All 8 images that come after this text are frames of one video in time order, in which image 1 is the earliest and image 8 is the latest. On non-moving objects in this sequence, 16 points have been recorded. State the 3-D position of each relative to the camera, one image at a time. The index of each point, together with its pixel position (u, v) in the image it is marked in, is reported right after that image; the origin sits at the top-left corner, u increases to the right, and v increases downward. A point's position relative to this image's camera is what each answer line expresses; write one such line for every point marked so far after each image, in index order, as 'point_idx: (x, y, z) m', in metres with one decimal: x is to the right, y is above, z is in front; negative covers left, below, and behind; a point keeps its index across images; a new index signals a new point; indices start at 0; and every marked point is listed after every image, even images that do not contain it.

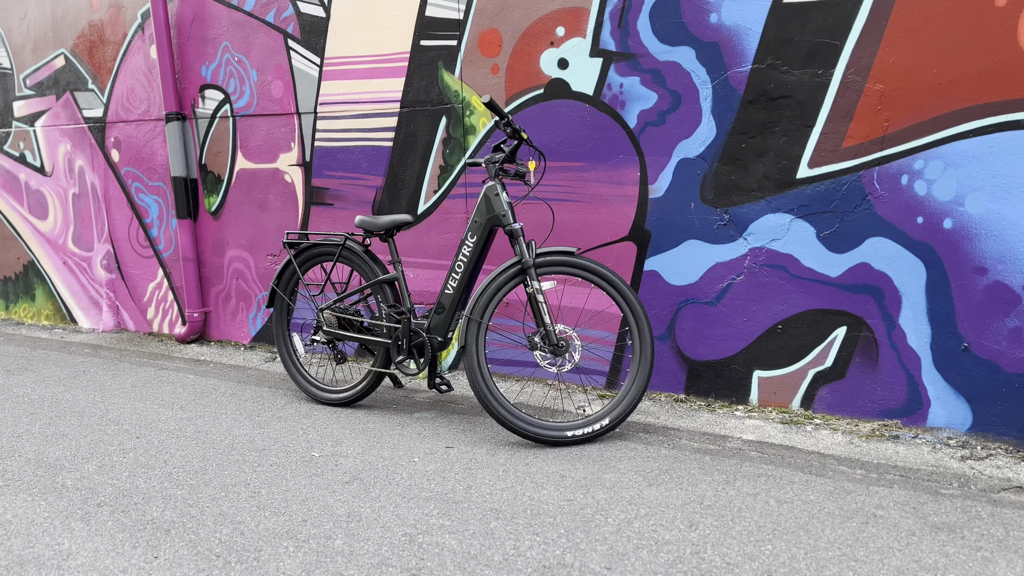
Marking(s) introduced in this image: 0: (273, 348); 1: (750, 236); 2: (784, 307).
0: (-1.5, -0.4, +5.3) m
1: (+1.0, +0.2, +3.6) m
2: (+1.1, -0.1, +3.5) m
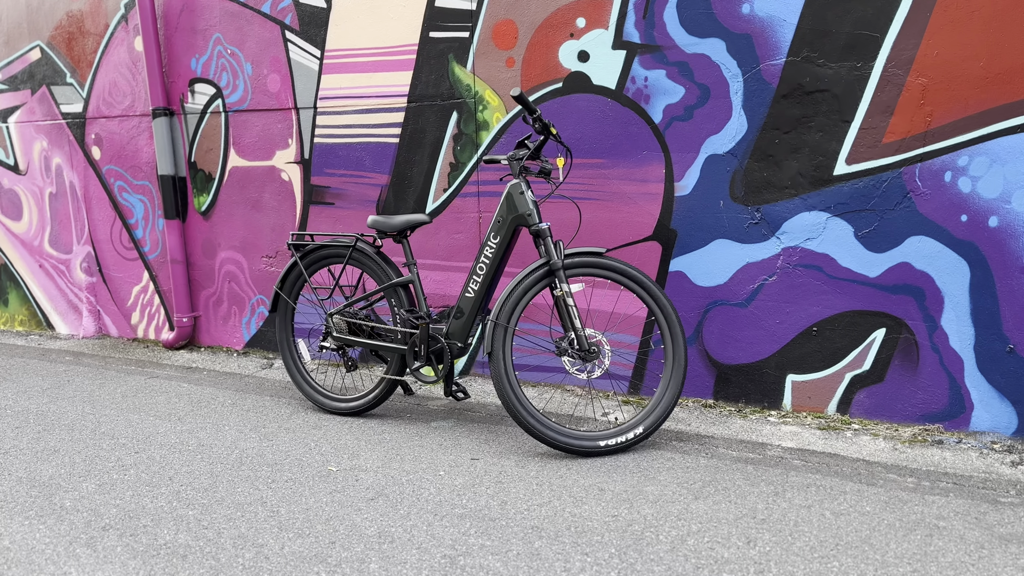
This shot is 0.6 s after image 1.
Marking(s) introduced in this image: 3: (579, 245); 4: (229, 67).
0: (-1.4, -0.4, +5.0) m
1: (+1.1, +0.2, +3.5) m
2: (+1.2, -0.1, +3.4) m
3: (+0.3, +0.2, +3.8) m
4: (-1.6, +1.2, +4.8) m
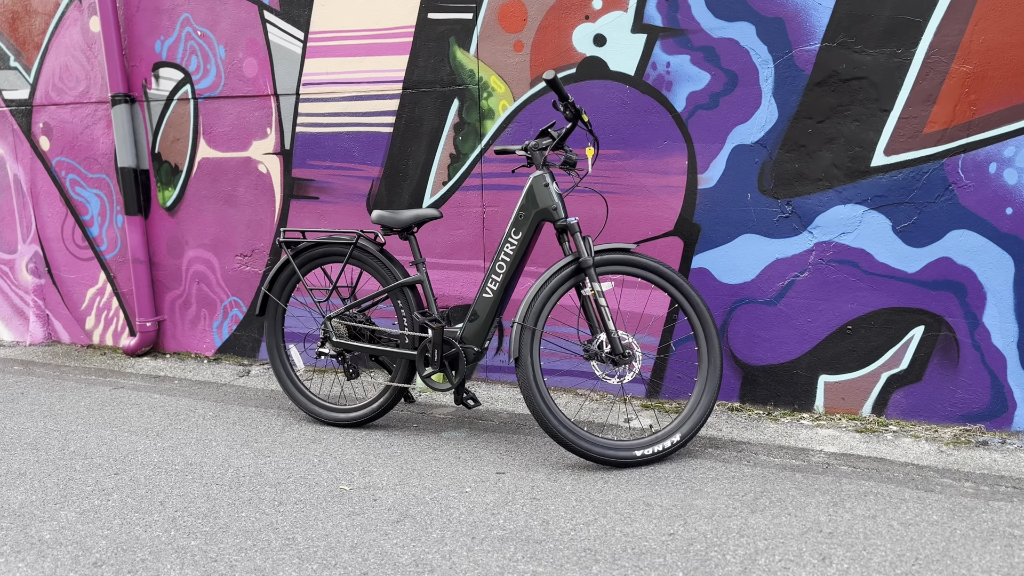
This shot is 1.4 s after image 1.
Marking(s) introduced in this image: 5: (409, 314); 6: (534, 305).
0: (-1.5, -0.4, +4.7) m
1: (+1.2, +0.2, +3.3) m
2: (+1.3, -0.1, +3.3) m
3: (+0.4, +0.2, +3.6) m
4: (-1.6, +1.2, +4.4) m
5: (-0.4, -0.1, +3.4) m
6: (+0.1, -0.1, +3.0) m
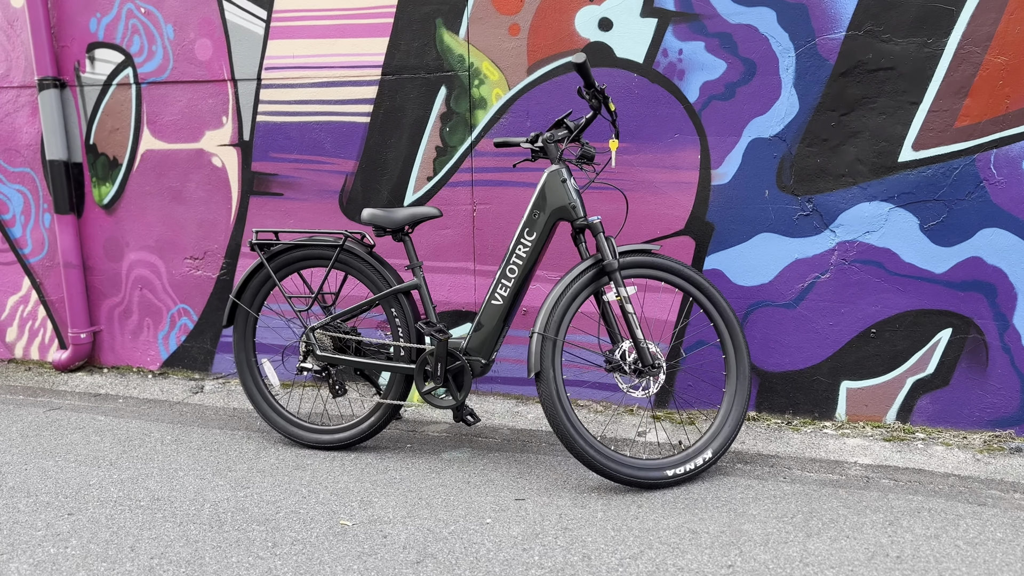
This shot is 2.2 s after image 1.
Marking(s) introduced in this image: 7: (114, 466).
0: (-1.6, -0.4, +4.2) m
1: (+1.2, +0.2, +3.1) m
2: (+1.3, -0.1, +3.1) m
3: (+0.4, +0.2, +3.4) m
4: (-1.7, +1.2, +4.0) m
5: (-0.4, -0.1, +3.1) m
6: (+0.1, -0.1, +2.8) m
7: (-1.5, -0.7, +3.2) m
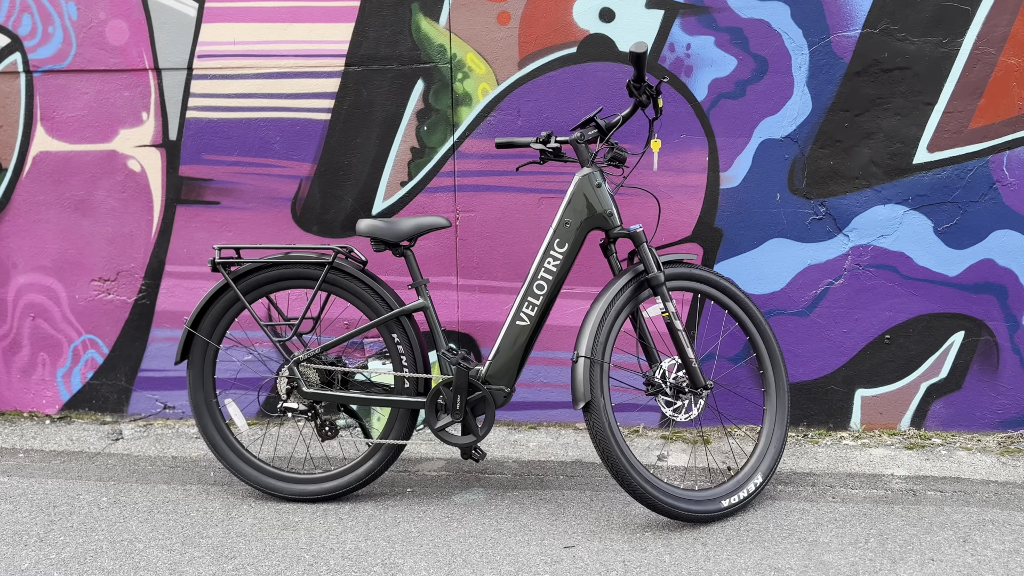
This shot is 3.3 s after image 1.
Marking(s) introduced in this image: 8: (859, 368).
0: (-1.7, -0.5, +3.6) m
1: (+1.2, +0.2, +3.0) m
2: (+1.4, -0.1, +3.0) m
3: (+0.3, +0.1, +3.1) m
4: (-1.9, +1.1, +3.3) m
5: (-0.3, -0.2, +2.7) m
6: (+0.2, -0.1, +2.5) m
7: (-1.4, -0.8, +2.6) m
8: (+1.3, -0.3, +3.1) m
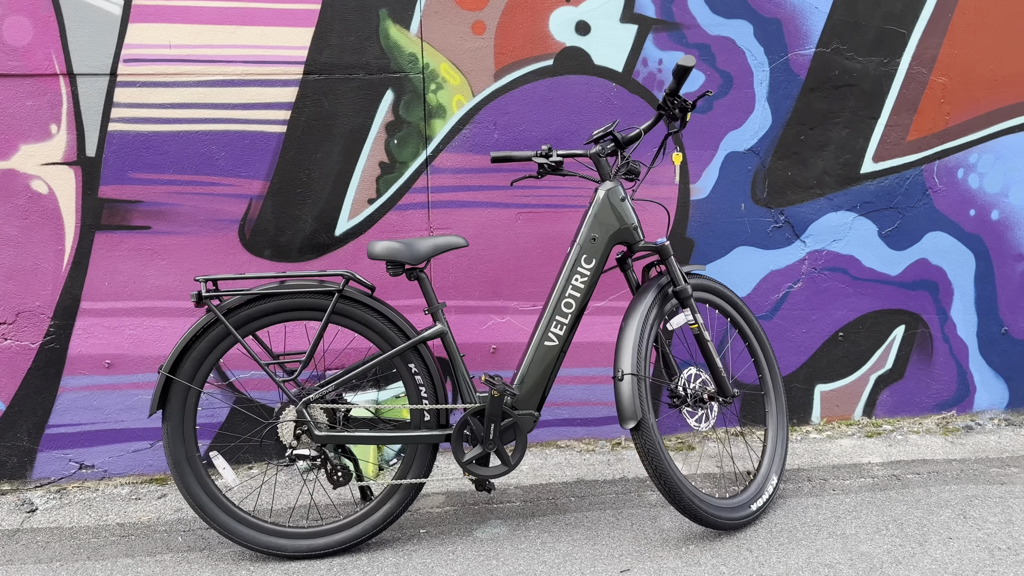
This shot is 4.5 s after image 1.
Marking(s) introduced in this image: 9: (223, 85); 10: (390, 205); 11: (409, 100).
0: (-1.8, -0.7, +3.0) m
1: (+1.1, +0.2, +3.2) m
2: (+1.3, -0.1, +3.3) m
3: (+0.3, +0.1, +3.1) m
4: (-1.9, +0.9, +2.7) m
5: (-0.2, -0.3, +2.5) m
6: (+0.3, -0.2, +2.4) m
7: (-1.2, -0.9, +2.1) m
8: (+1.2, -0.3, +3.3) m
9: (-1.0, +0.7, +2.9) m
10: (-0.4, +0.3, +3.0) m
11: (-0.4, +0.6, +2.9) m
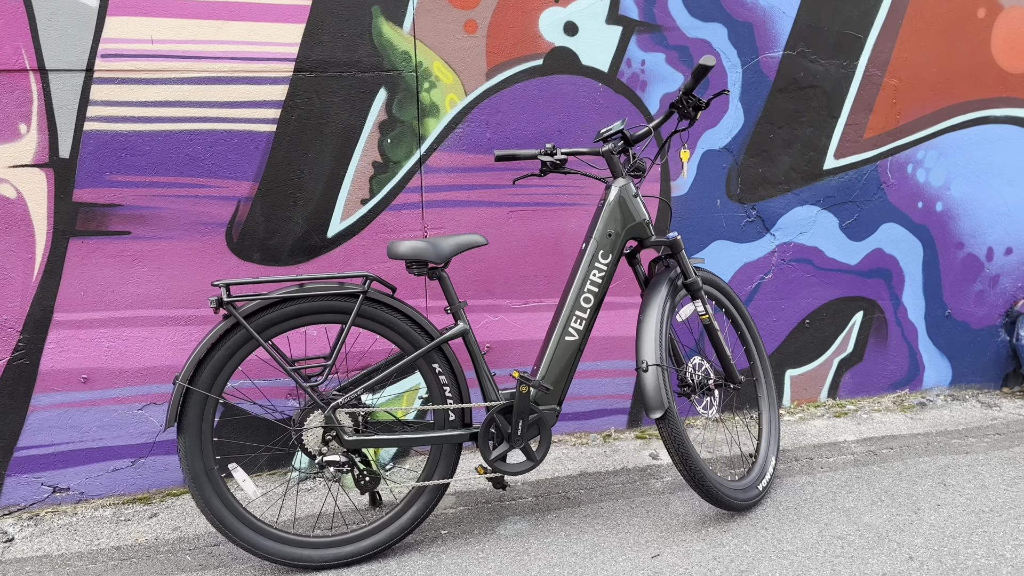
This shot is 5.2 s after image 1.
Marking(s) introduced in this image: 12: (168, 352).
0: (-1.8, -0.7, +2.8) m
1: (+1.1, +0.2, +3.4) m
2: (+1.2, -0.1, +3.5) m
3: (+0.2, +0.1, +3.1) m
4: (-1.9, +0.9, +2.5) m
5: (-0.2, -0.3, +2.5) m
6: (+0.4, -0.2, +2.5) m
7: (-1.1, -0.9, +1.9) m
8: (+1.1, -0.3, +3.5) m
9: (-1.0, +0.7, +2.8) m
10: (-0.4, +0.3, +2.9) m
11: (-0.4, +0.6, +2.9) m
12: (-1.2, -0.2, +2.9) m
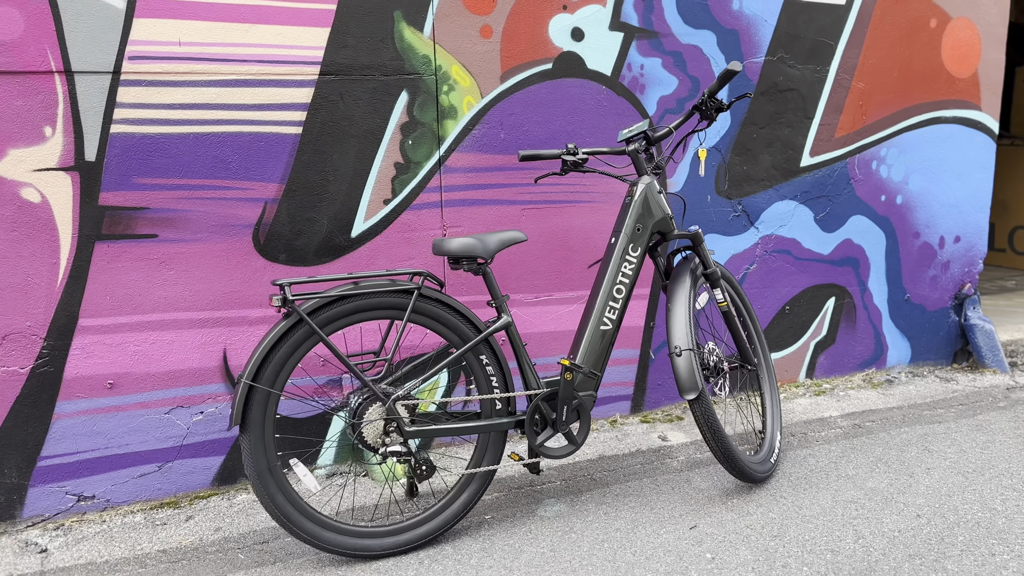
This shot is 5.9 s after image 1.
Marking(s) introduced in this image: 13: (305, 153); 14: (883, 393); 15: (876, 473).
0: (-1.6, -0.8, +2.7) m
1: (+1.1, +0.3, +3.6) m
2: (+1.2, 0.0, +3.7) m
3: (+0.3, +0.1, +3.3) m
4: (-1.8, +0.9, +2.4) m
5: (0.0, -0.2, +2.6) m
6: (+0.5, -0.1, +2.7) m
7: (-0.9, -0.9, +2.0) m
8: (+1.1, -0.2, +3.7) m
9: (-0.9, +0.7, +2.8) m
10: (-0.4, +0.3, +3.0) m
11: (-0.3, +0.7, +3.0) m
12: (-1.1, -0.2, +2.9) m
13: (-0.7, +0.5, +2.9) m
14: (+1.6, -0.5, +3.7) m
15: (+1.3, -0.6, +2.9) m
